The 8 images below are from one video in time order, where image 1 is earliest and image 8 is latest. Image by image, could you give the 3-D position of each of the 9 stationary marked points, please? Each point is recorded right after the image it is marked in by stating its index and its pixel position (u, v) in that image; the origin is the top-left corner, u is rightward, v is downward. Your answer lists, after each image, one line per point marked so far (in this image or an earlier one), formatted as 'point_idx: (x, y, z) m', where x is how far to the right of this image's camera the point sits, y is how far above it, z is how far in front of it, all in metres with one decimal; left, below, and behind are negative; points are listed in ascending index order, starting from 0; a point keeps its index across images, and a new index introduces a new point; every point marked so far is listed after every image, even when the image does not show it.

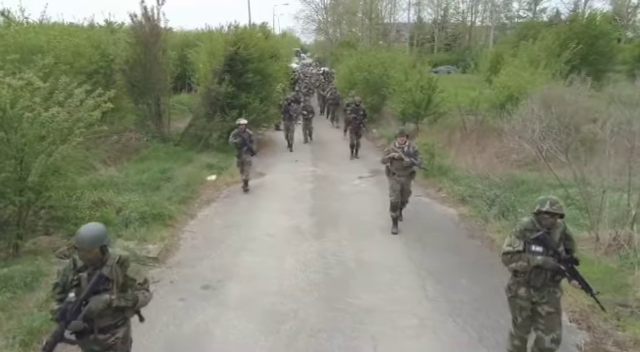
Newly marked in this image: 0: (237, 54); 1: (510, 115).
0: (-3.2, +4.7, +17.3) m
1: (+4.8, +1.8, +12.0) m
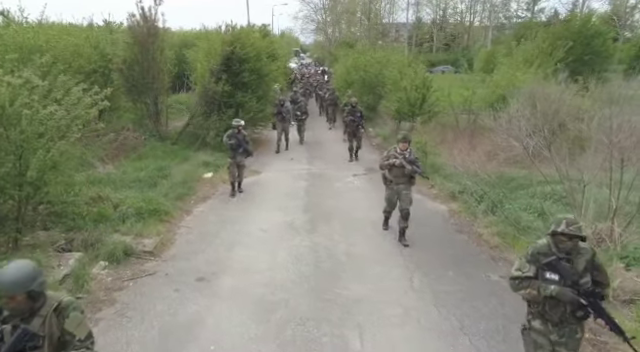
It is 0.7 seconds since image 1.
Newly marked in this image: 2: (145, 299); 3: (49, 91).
0: (-3.4, +4.8, +17.6) m
1: (+4.7, +1.8, +12.2) m
2: (-2.5, -1.8, +6.6) m
3: (-4.8, +1.5, +8.0) m
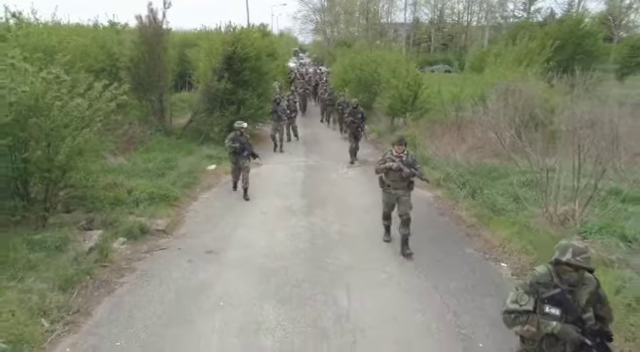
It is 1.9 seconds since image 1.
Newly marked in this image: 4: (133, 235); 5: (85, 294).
0: (-3.5, +5.1, +18.5) m
1: (+4.6, +2.1, +13.1) m
2: (-2.6, -1.5, +7.5) m
3: (-4.9, +1.8, +8.9) m
4: (-3.5, -1.1, +8.5) m
5: (-3.4, -1.7, +6.5) m
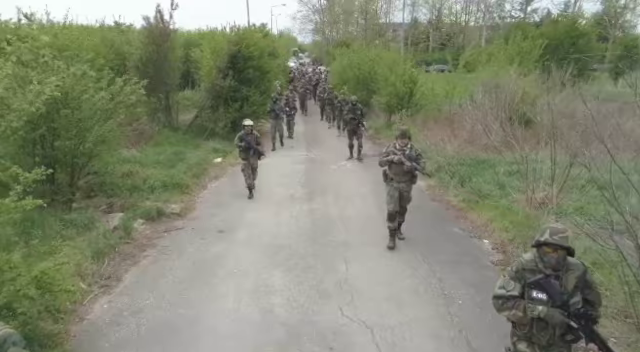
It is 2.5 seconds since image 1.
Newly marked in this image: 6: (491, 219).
0: (-3.5, +5.3, +19.3) m
1: (+4.6, +2.4, +14.0) m
2: (-2.6, -1.2, +8.3) m
3: (-4.9, +2.0, +9.7) m
4: (-3.5, -0.8, +9.4) m
5: (-3.3, -1.4, +7.3) m
6: (+3.5, -0.9, +9.1) m
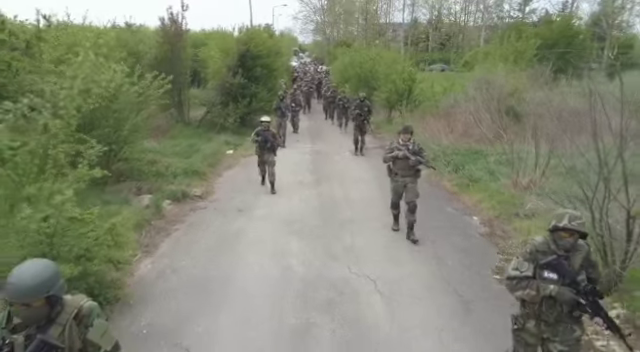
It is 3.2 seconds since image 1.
0: (-3.3, +5.7, +20.4) m
1: (+4.8, +2.7, +15.1) m
2: (-2.4, -0.9, +9.4) m
3: (-4.7, +2.4, +10.8) m
4: (-3.3, -0.5, +10.5) m
5: (-3.2, -1.1, +8.4) m
6: (+3.6, -0.5, +10.2) m
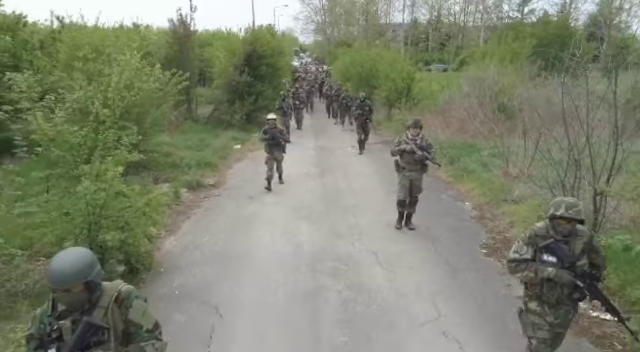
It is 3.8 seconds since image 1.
0: (-3.2, +5.9, +21.3) m
1: (+4.9, +2.9, +15.9) m
2: (-2.3, -0.7, +10.3) m
3: (-4.6, +2.6, +11.7) m
4: (-3.2, -0.3, +11.3) m
5: (-3.0, -0.9, +9.3) m
6: (+3.8, -0.3, +11.1) m
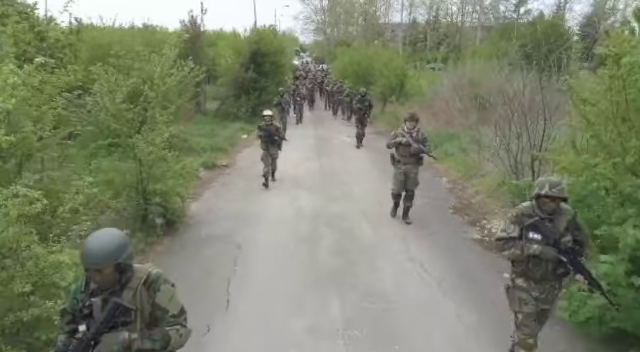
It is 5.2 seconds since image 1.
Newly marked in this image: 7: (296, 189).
0: (-3.2, +6.4, +23.0) m
1: (+4.8, +3.5, +17.7) m
2: (-2.4, -0.1, +12.0) m
3: (-4.6, +3.1, +13.4) m
4: (-3.3, +0.3, +13.1) m
5: (-3.1, -0.3, +11.0) m
6: (+3.7, +0.2, +12.8) m
7: (-0.6, -0.4, +11.1) m
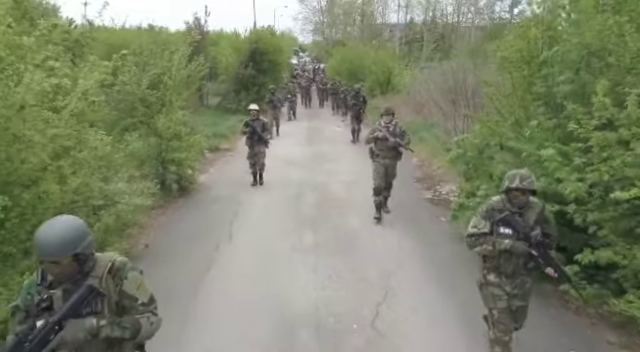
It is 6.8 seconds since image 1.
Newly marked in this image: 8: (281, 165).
0: (-3.6, +7.0, +25.0) m
1: (+4.5, +4.1, +19.6) m
2: (-2.7, +0.5, +14.0) m
3: (-5.0, +3.8, +15.4) m
4: (-3.6, +0.9, +15.1) m
5: (-3.4, +0.3, +13.0) m
6: (+3.4, +0.8, +14.8) m
7: (-0.9, +0.2, +13.0) m
8: (-1.1, +0.3, +13.5) m
